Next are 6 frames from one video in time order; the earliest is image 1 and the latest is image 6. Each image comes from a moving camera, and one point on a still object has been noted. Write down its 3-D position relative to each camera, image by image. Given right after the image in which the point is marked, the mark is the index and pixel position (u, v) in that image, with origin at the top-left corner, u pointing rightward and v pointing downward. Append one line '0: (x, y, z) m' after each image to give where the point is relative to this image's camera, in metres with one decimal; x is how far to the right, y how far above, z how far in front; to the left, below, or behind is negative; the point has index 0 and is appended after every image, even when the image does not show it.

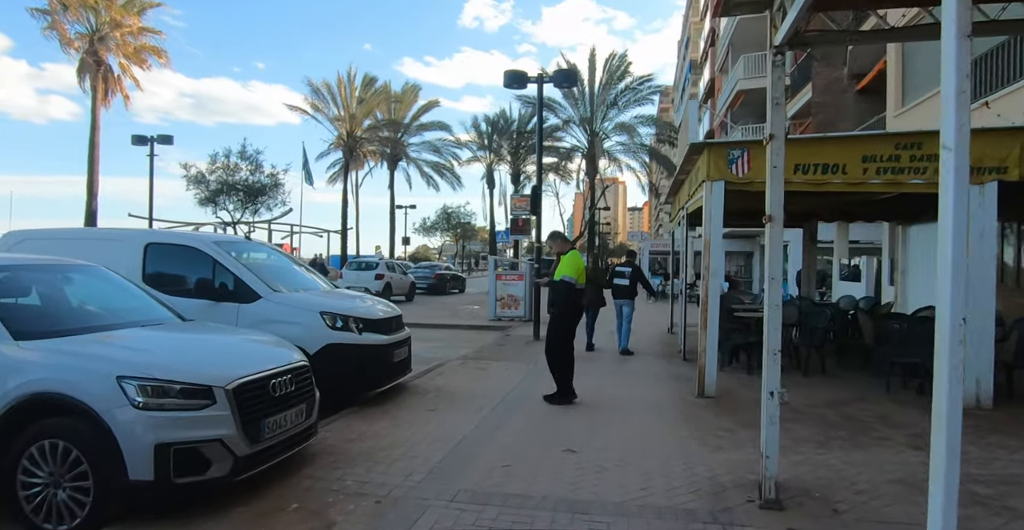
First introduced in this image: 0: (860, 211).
0: (+7.9, +1.2, +14.0) m
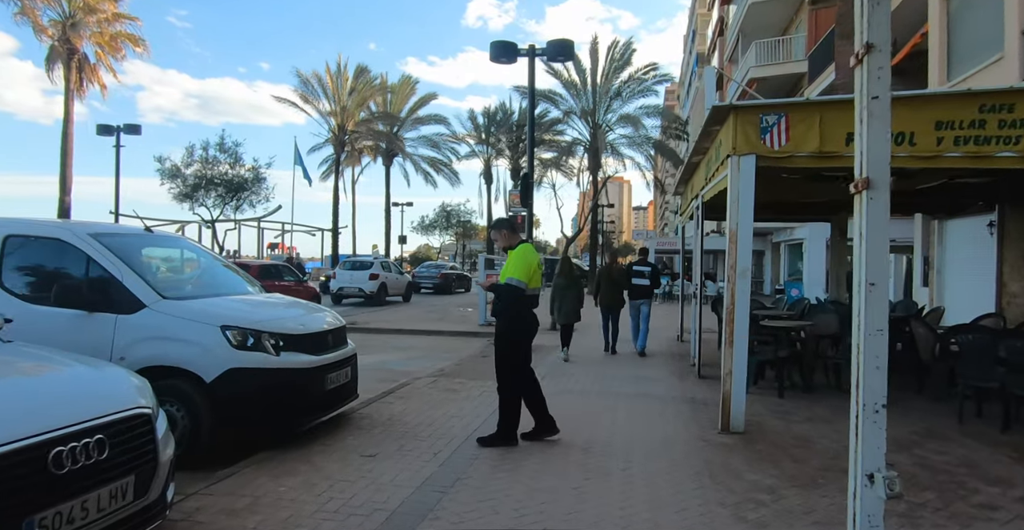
0: (+7.7, +1.2, +12.3) m
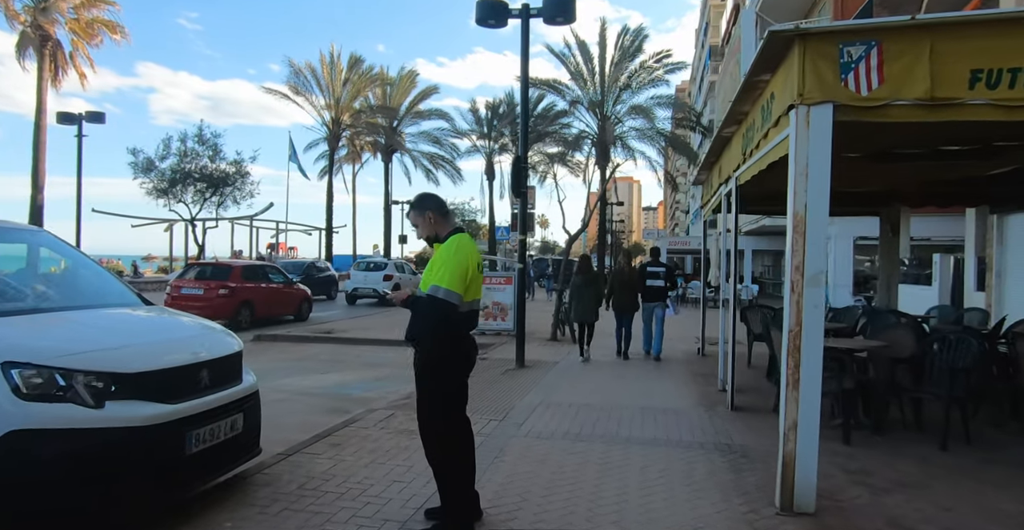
0: (+7.6, +1.2, +10.4) m
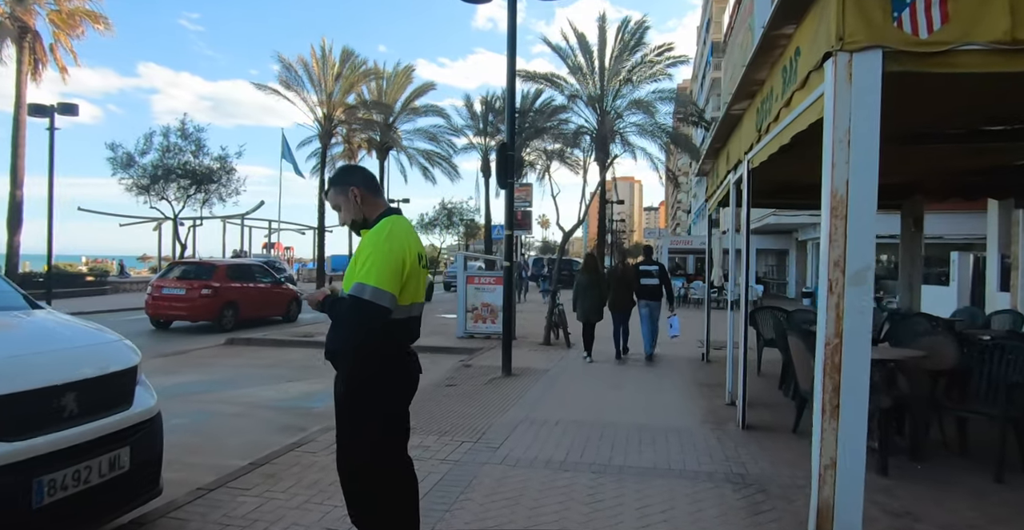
0: (+7.4, +1.3, +9.5) m
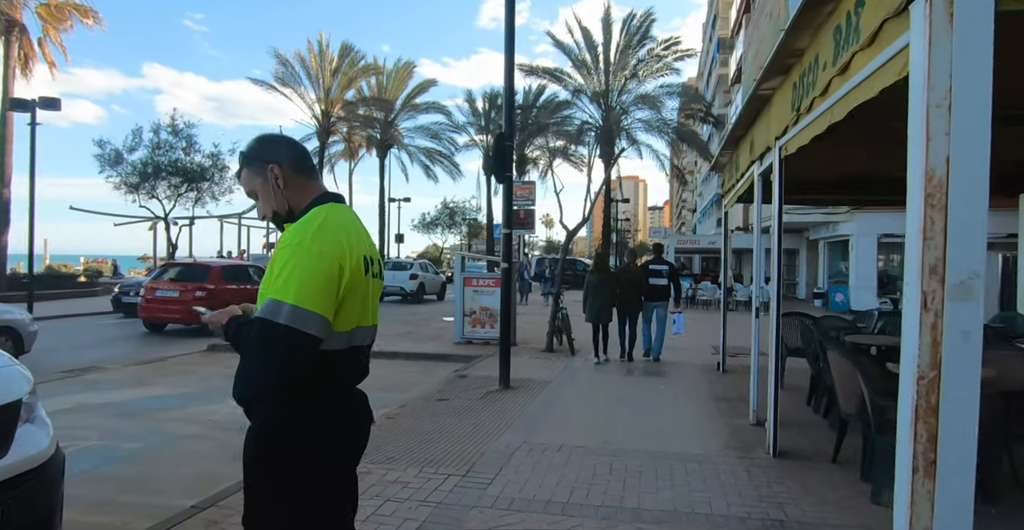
0: (+7.3, +1.2, +8.7) m
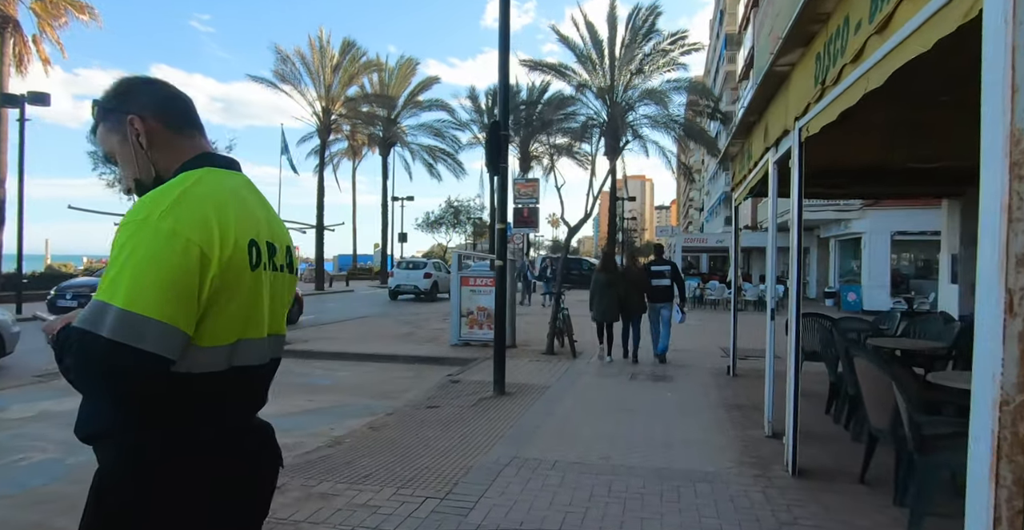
0: (+7.3, +1.3, +8.1) m
